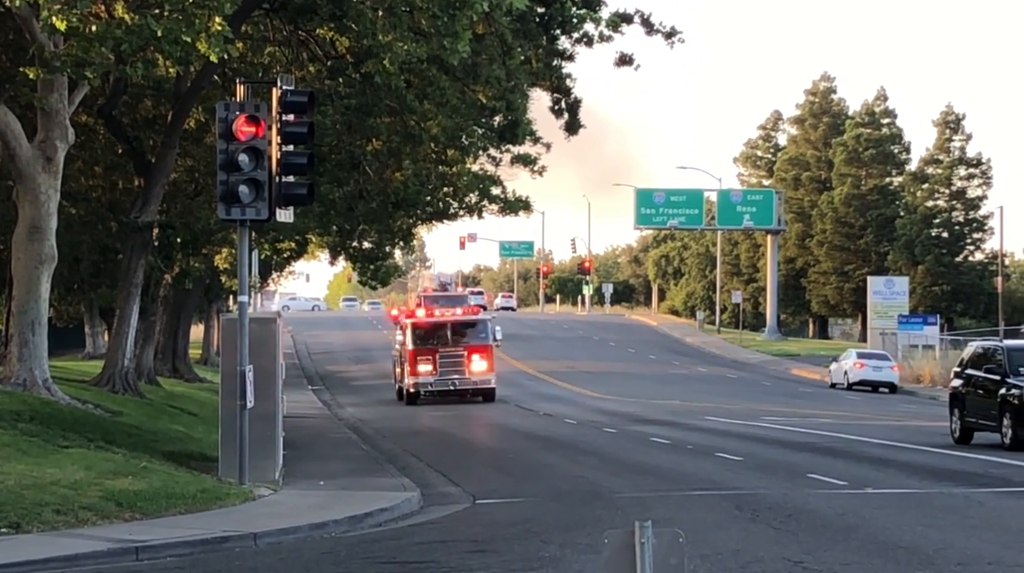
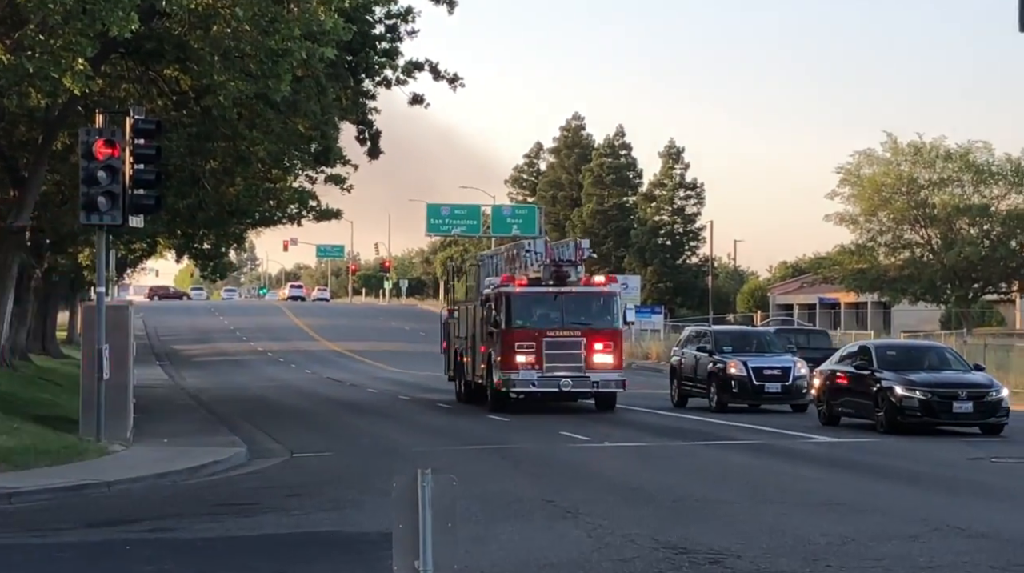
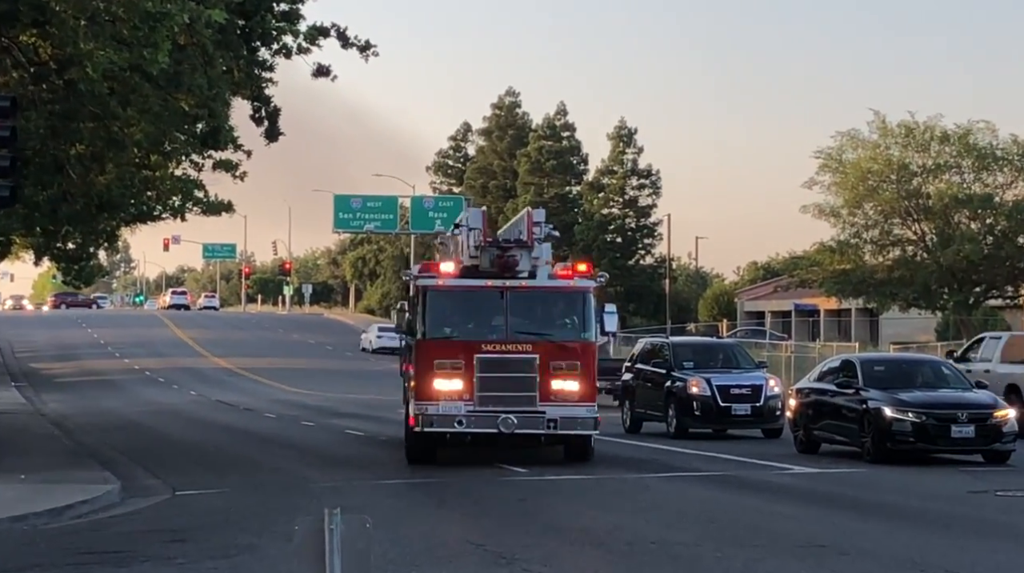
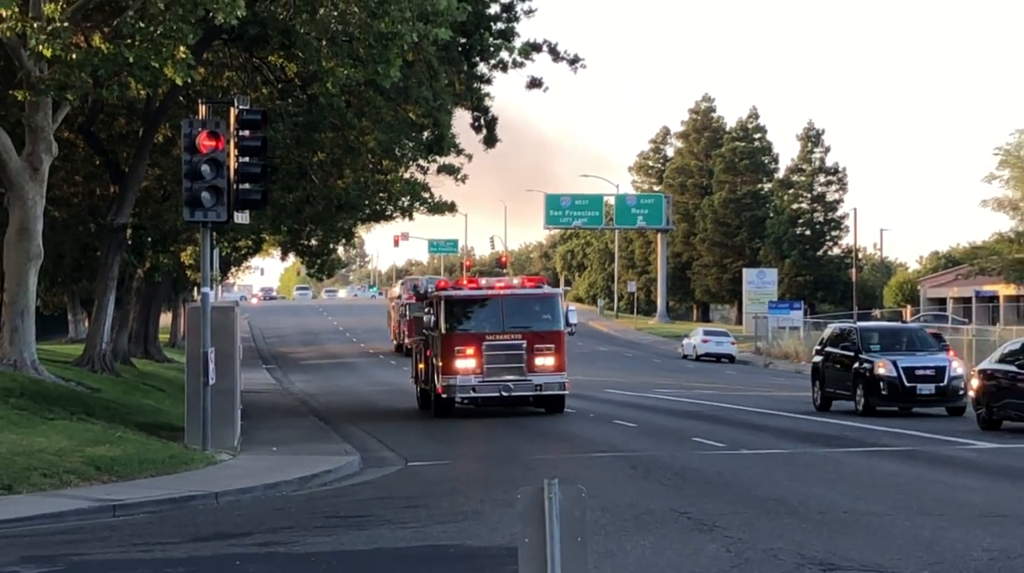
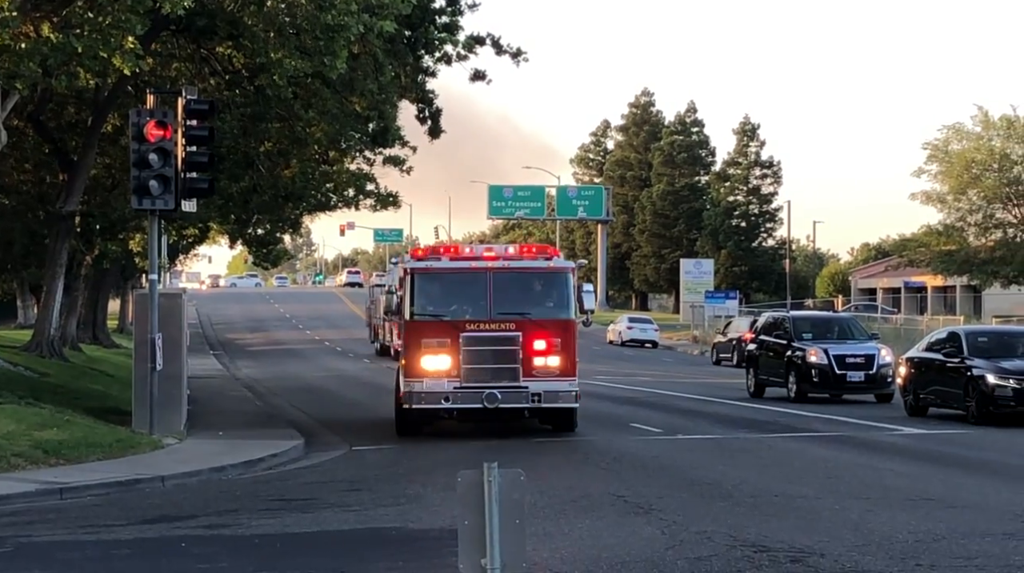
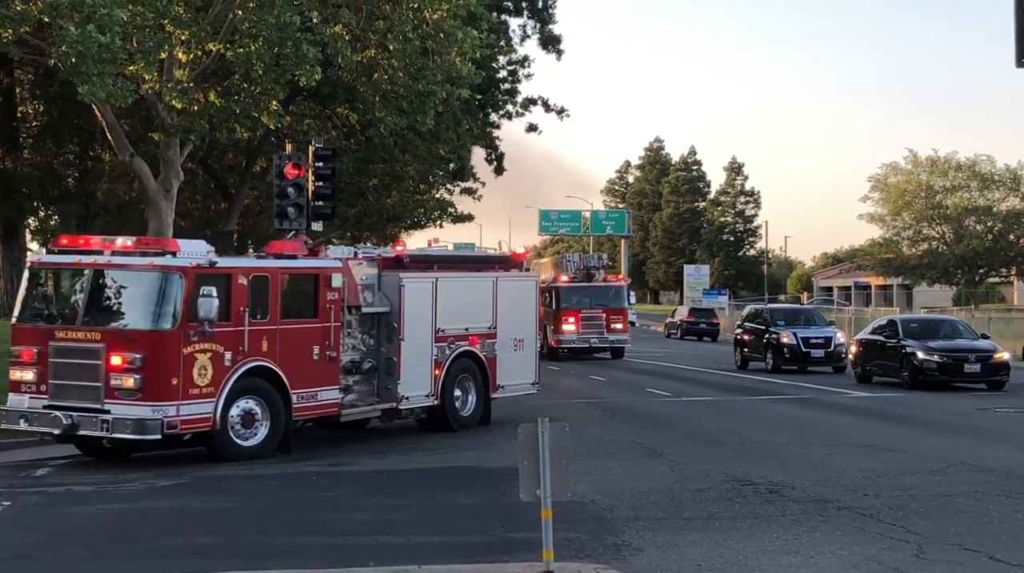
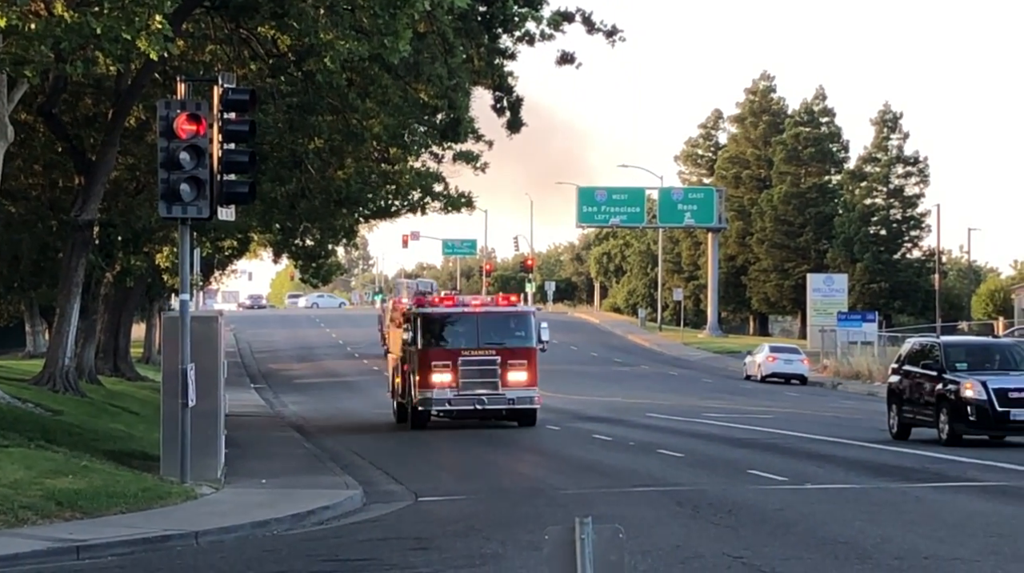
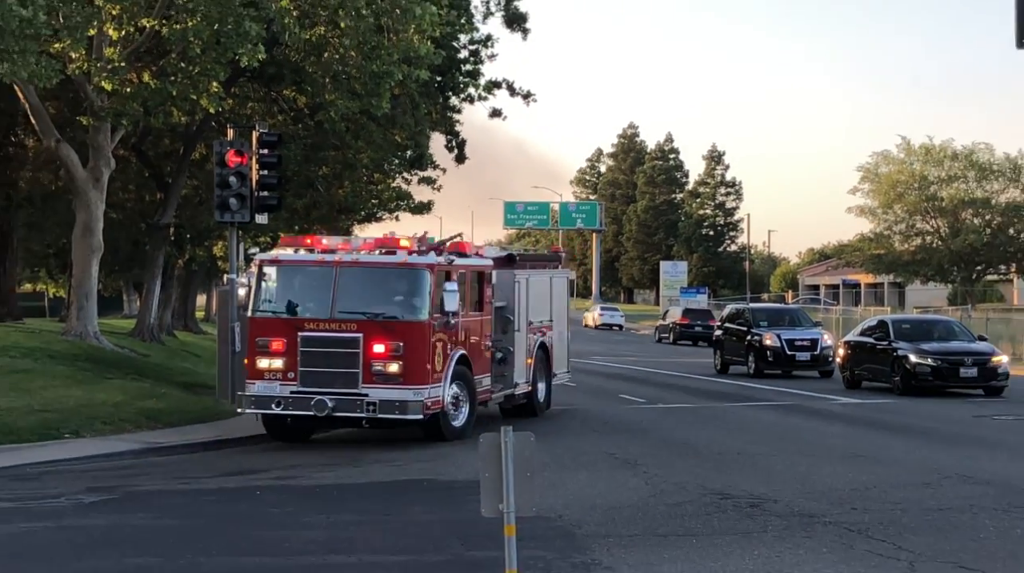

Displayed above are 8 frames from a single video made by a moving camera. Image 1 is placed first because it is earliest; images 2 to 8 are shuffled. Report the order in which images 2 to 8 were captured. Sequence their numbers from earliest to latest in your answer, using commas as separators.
7, 4, 5, 8, 6, 2, 3
